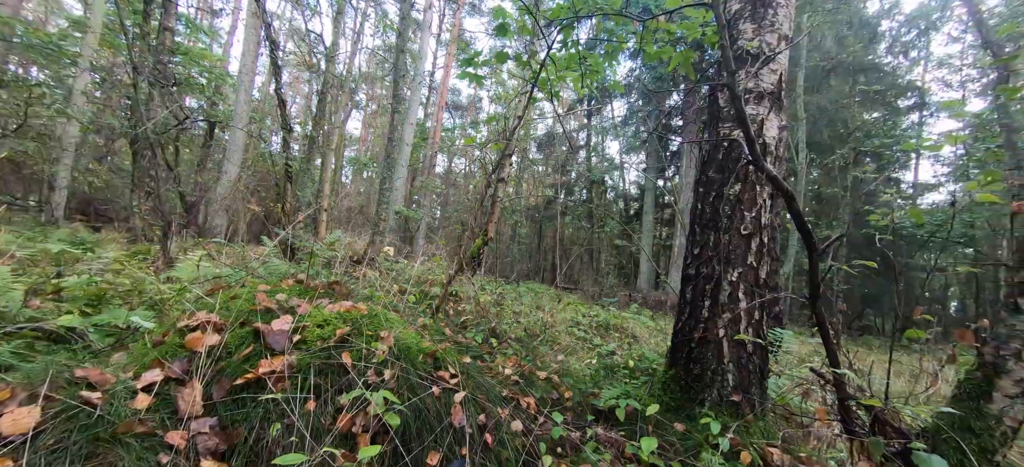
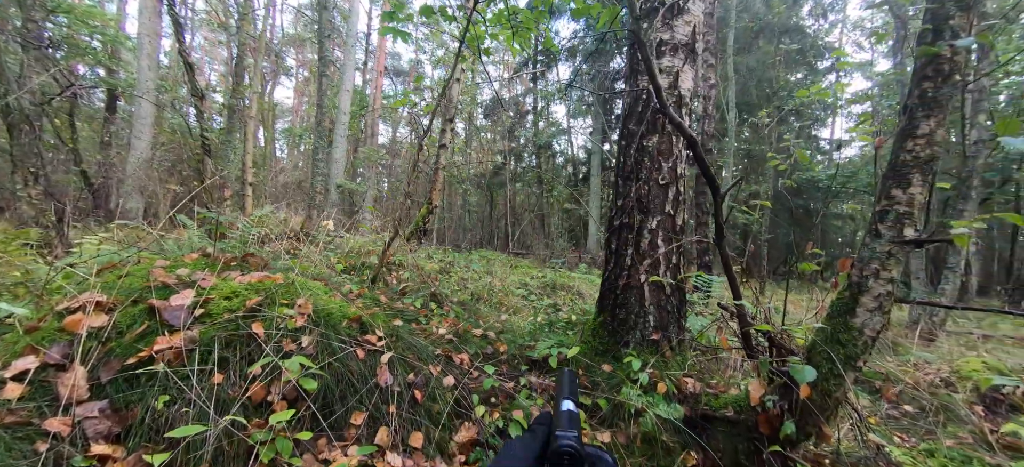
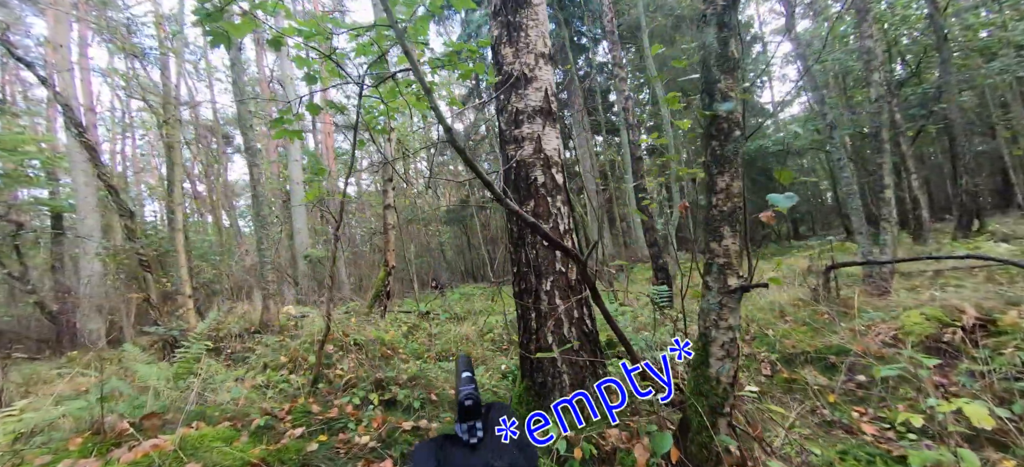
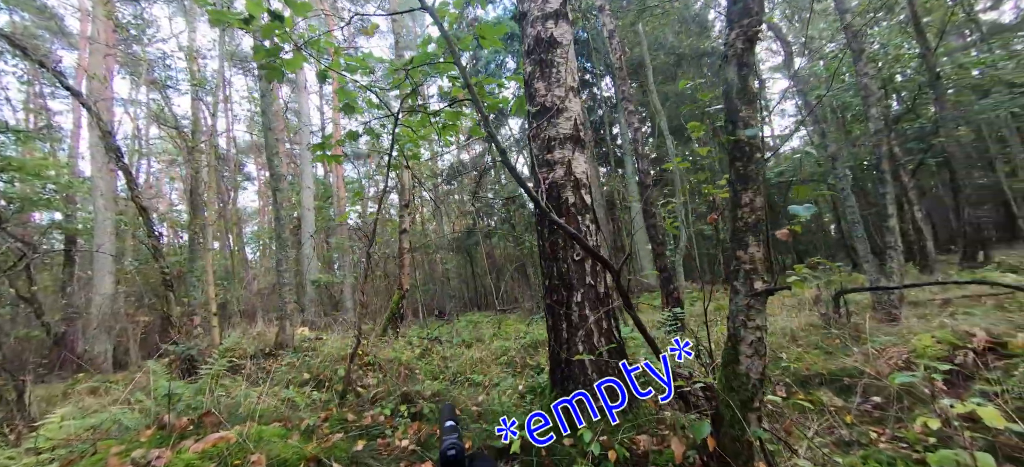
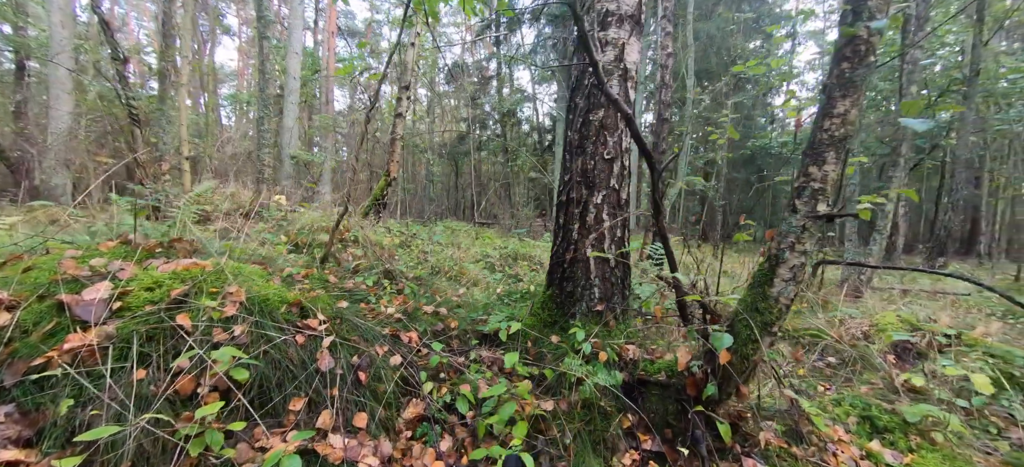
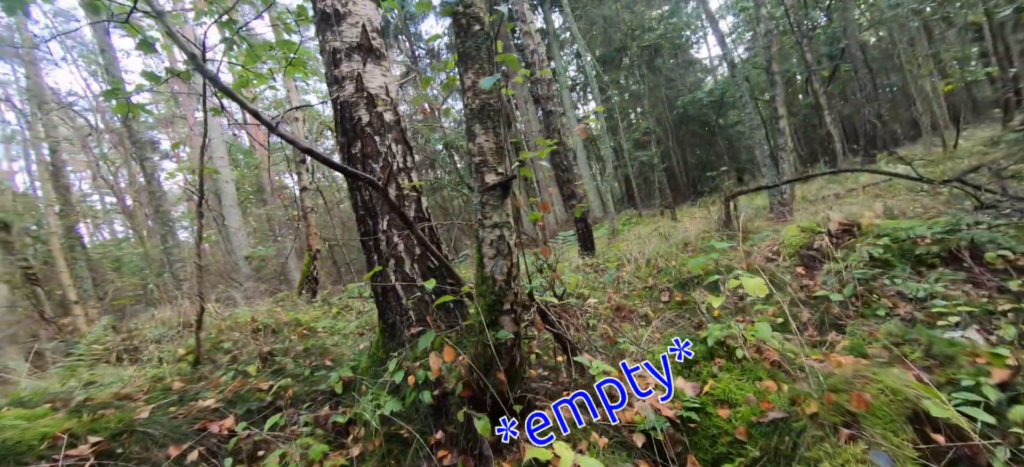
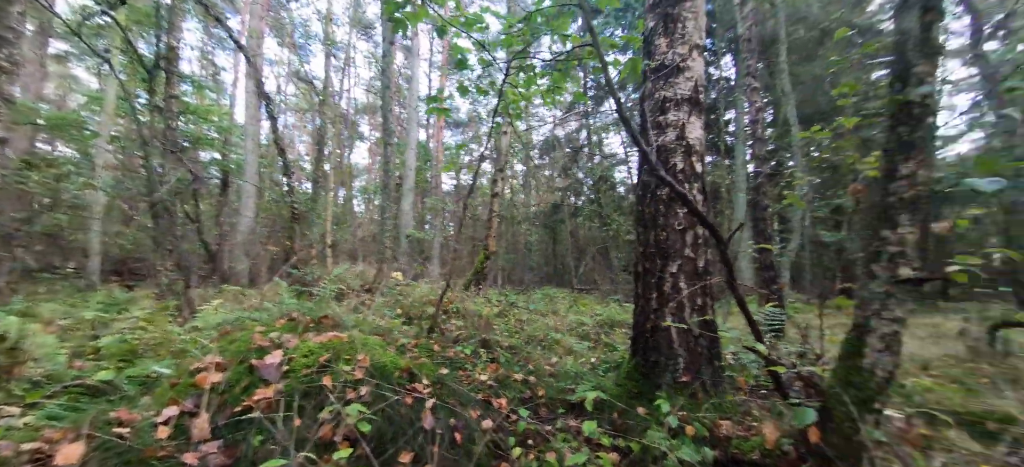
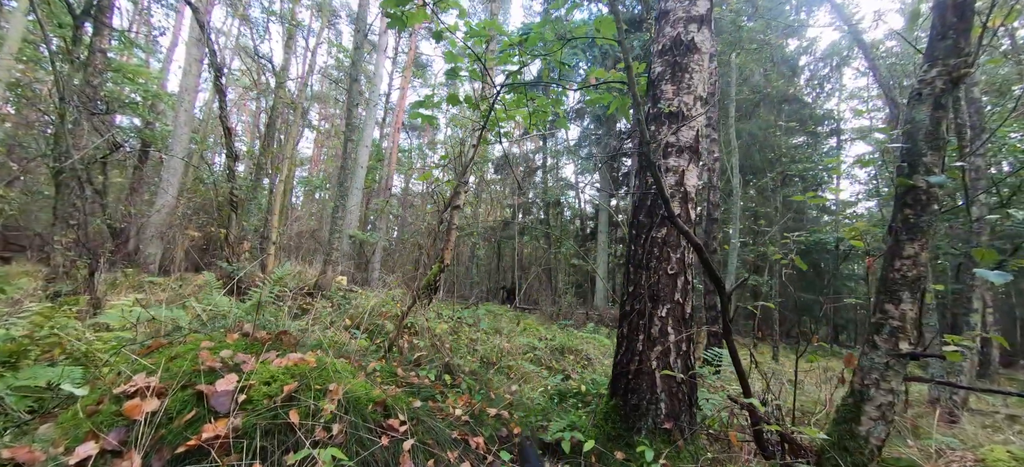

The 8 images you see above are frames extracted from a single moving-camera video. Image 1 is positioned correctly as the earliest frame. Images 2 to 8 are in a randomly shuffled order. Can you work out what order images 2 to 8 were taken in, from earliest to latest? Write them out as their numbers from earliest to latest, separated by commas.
2, 5, 7, 8, 4, 6, 3
